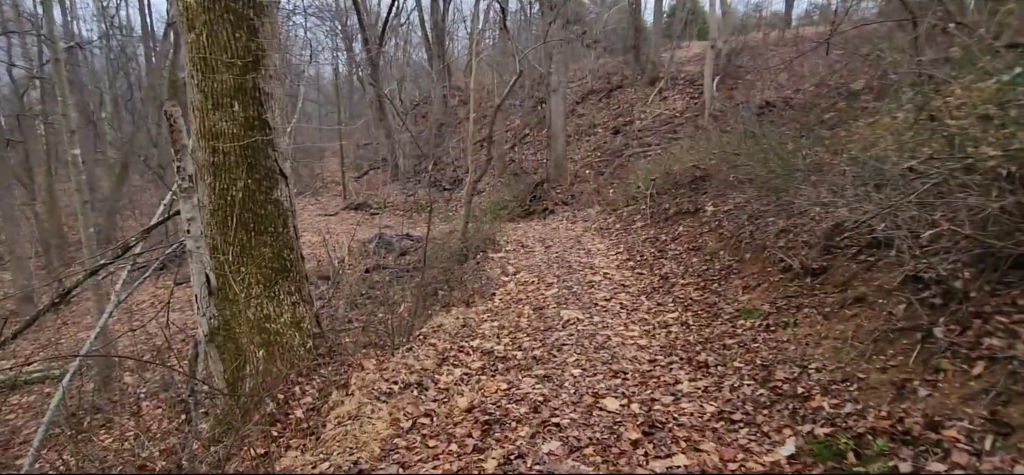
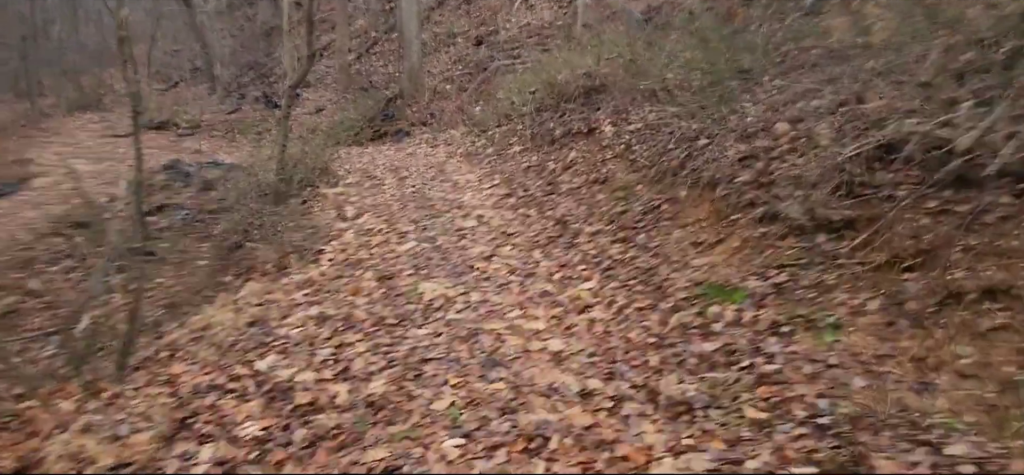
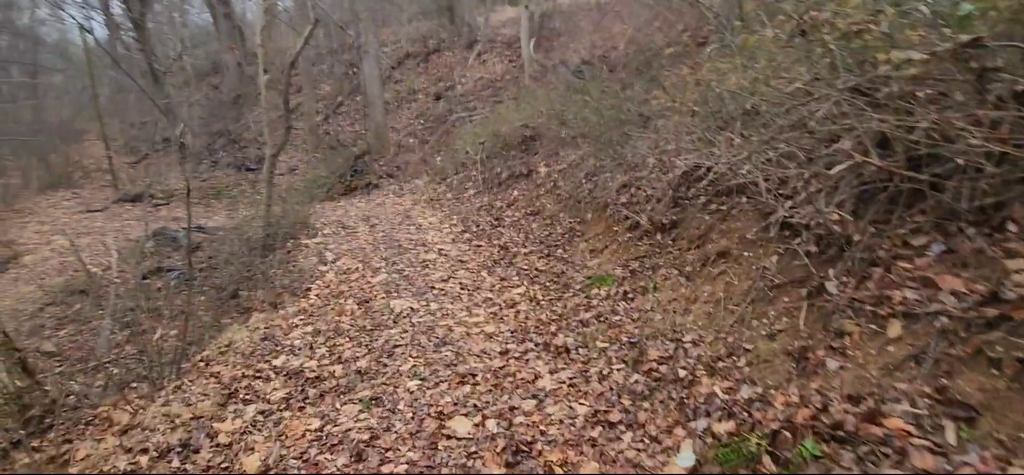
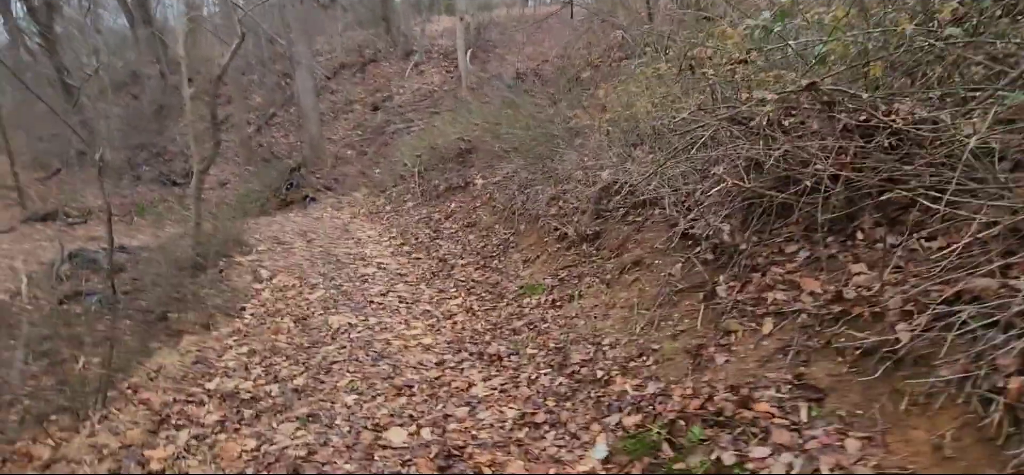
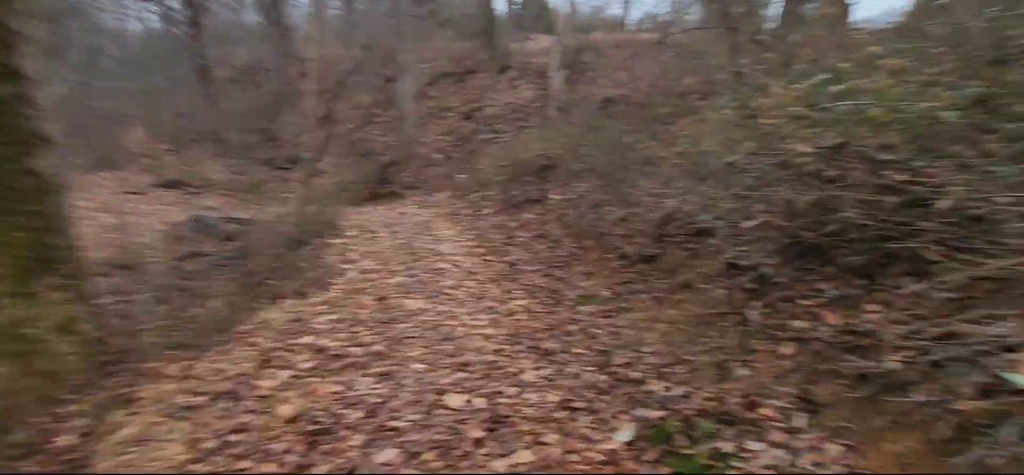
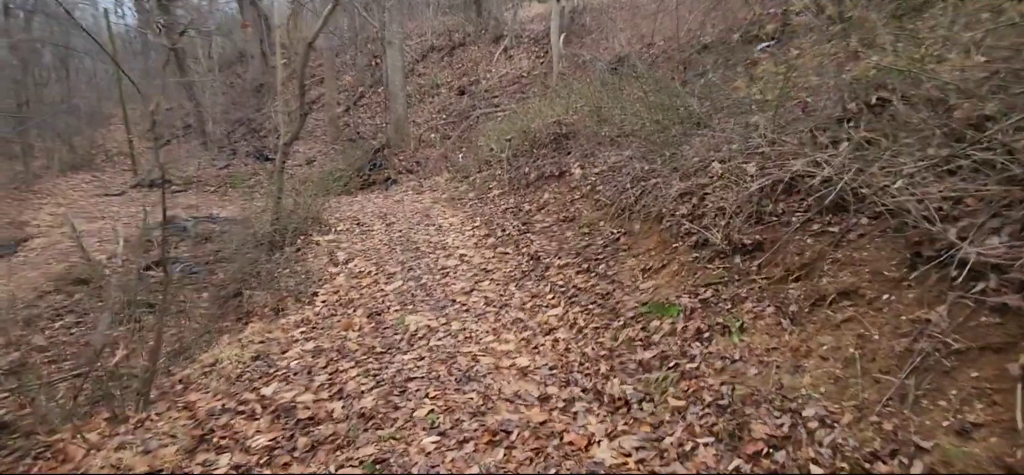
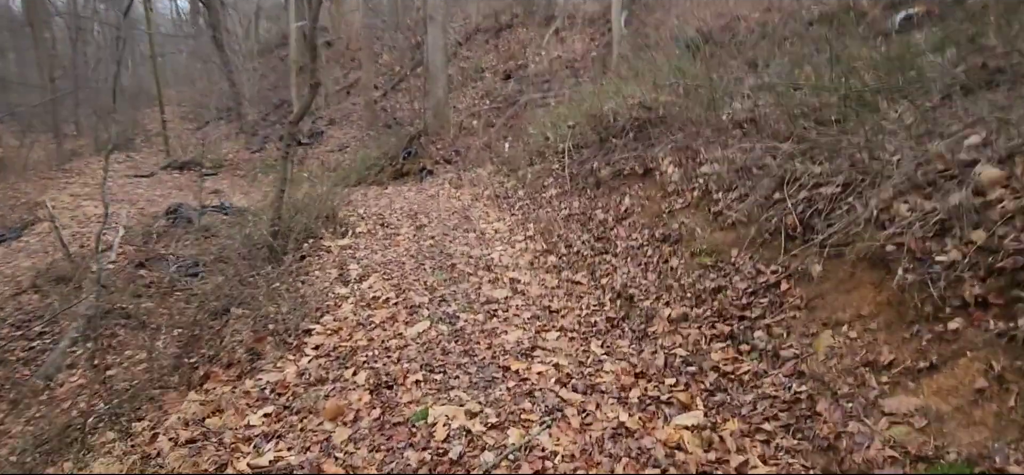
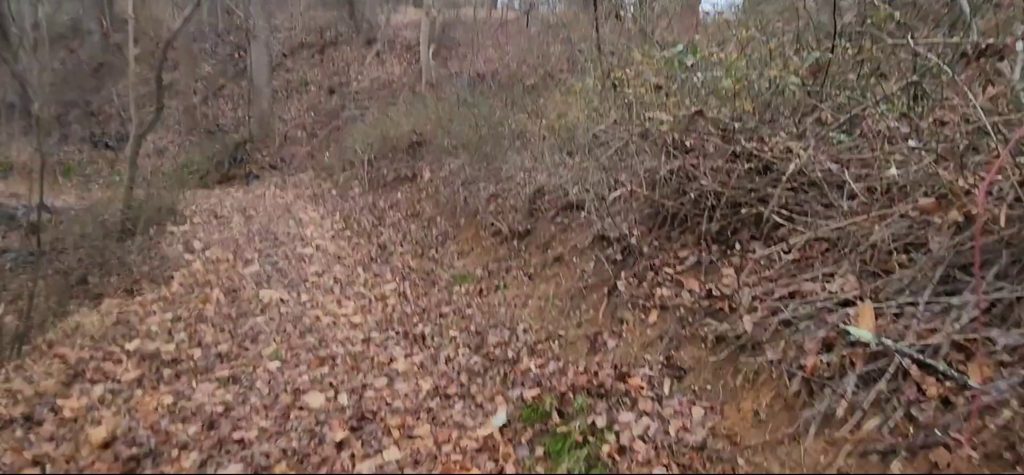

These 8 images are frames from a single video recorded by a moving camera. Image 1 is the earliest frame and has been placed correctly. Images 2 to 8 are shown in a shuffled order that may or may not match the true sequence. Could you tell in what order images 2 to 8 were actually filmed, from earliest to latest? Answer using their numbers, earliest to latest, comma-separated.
5, 8, 4, 3, 6, 2, 7
